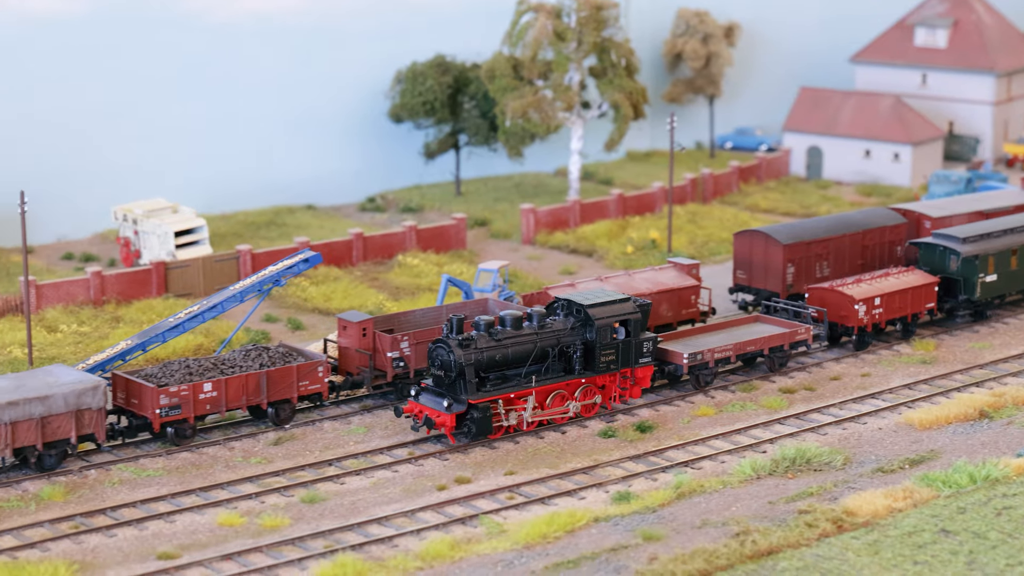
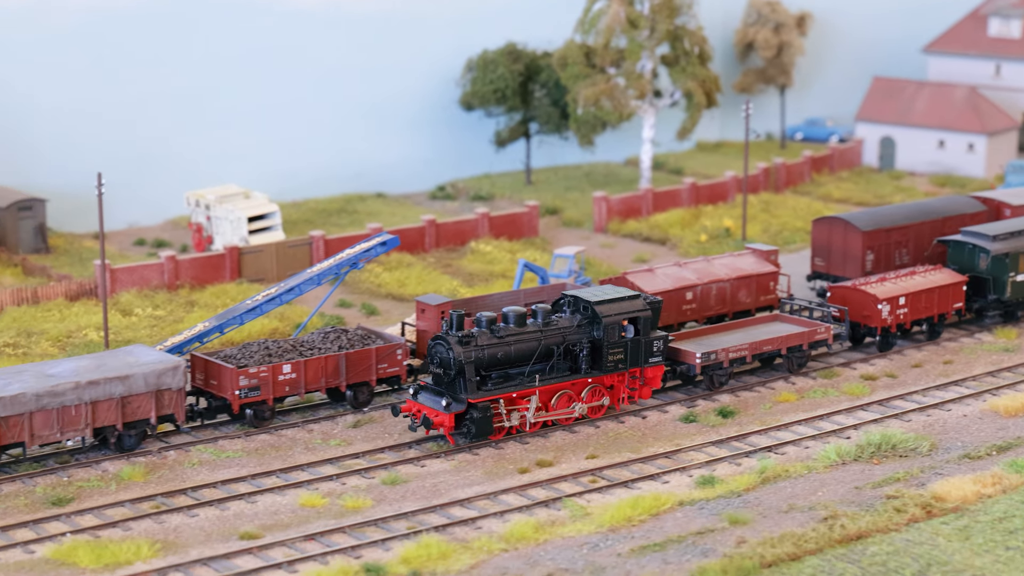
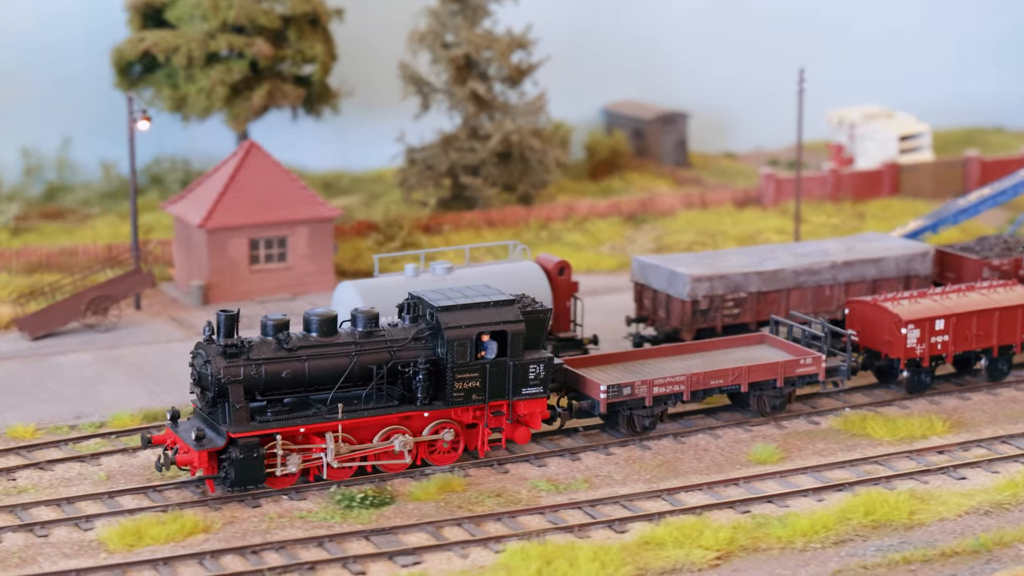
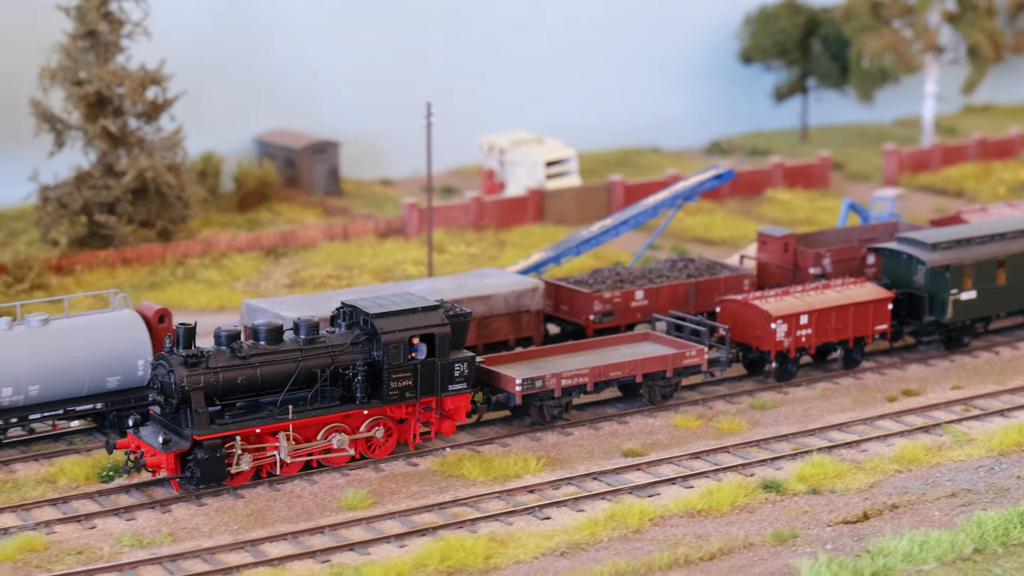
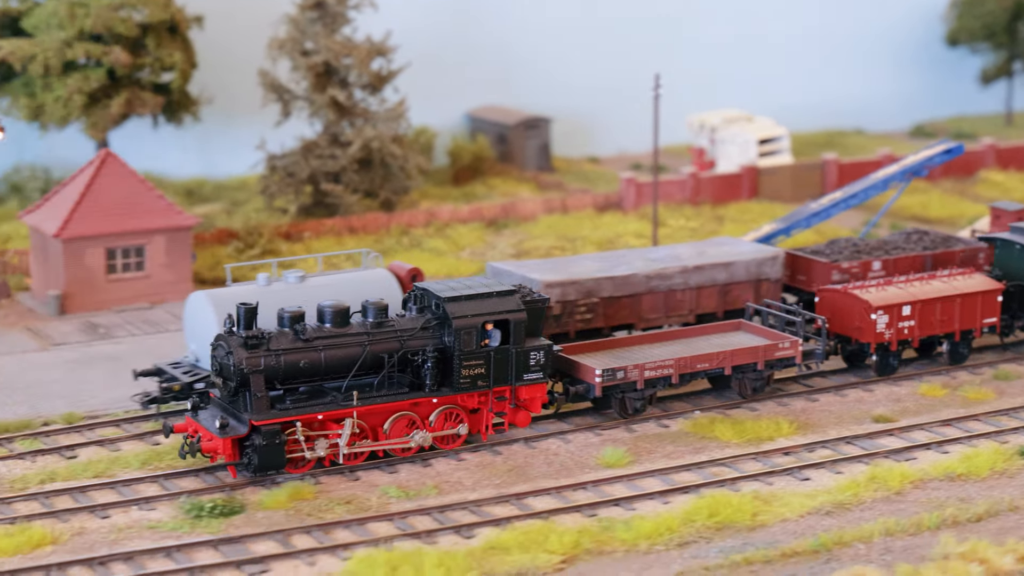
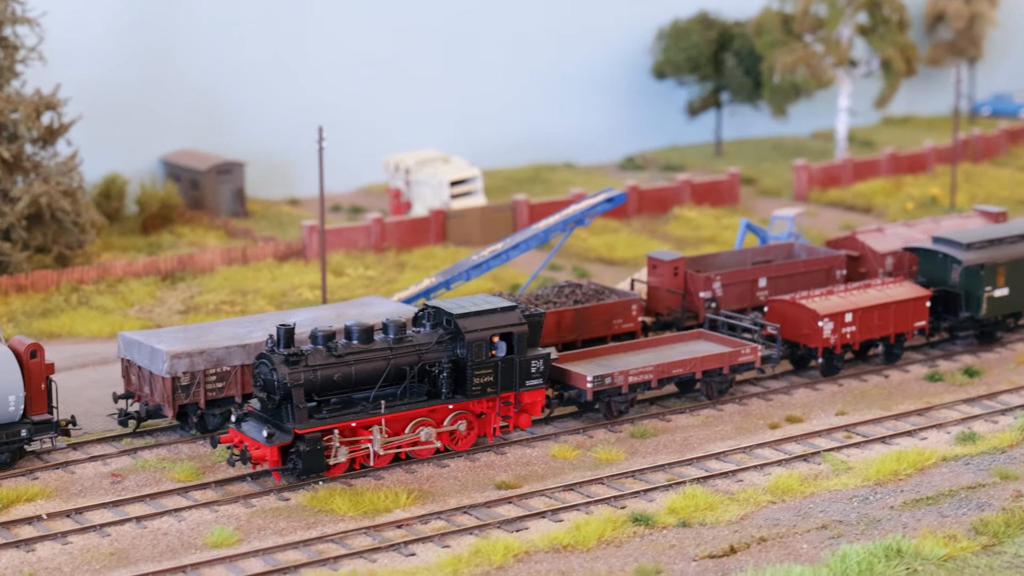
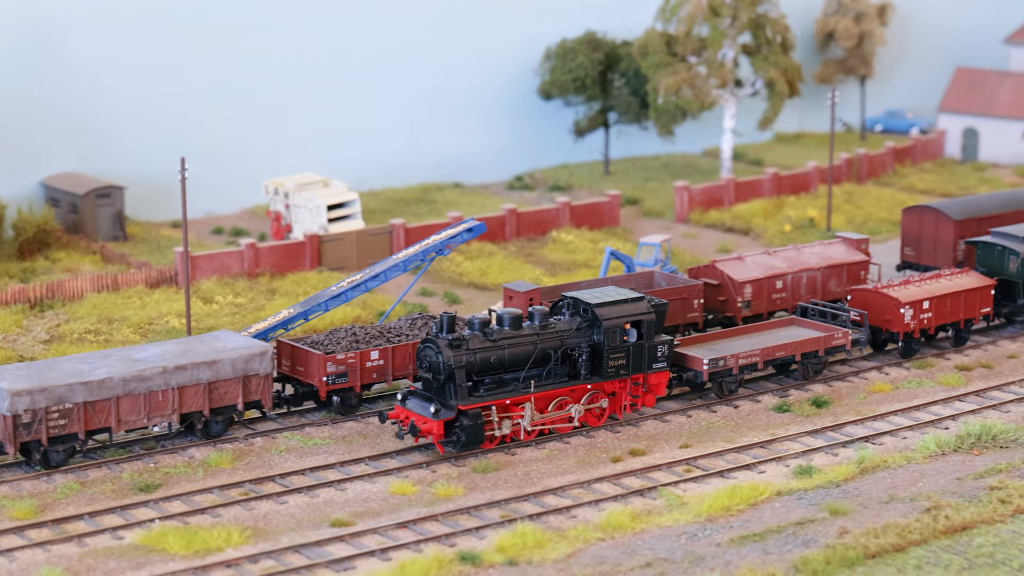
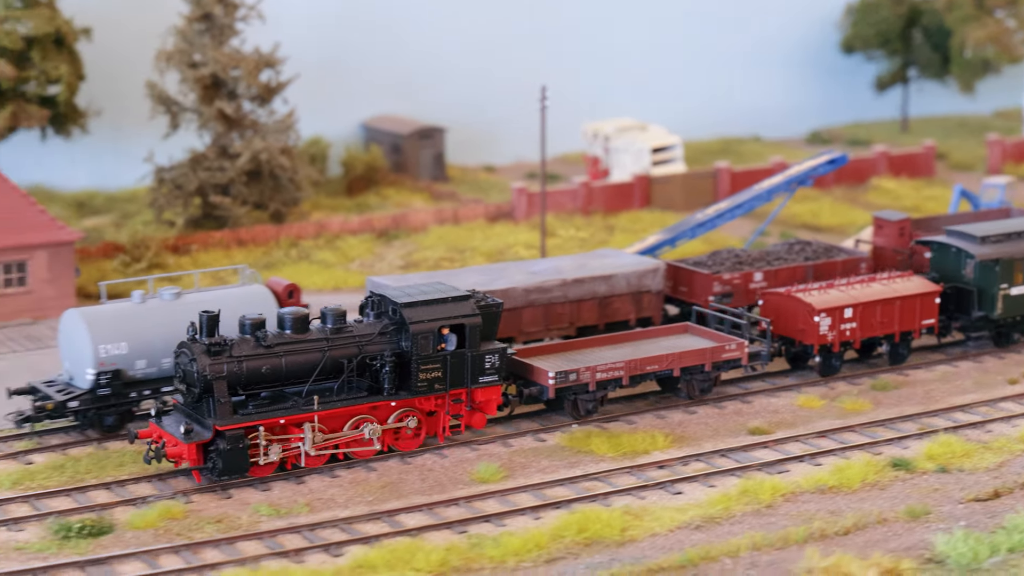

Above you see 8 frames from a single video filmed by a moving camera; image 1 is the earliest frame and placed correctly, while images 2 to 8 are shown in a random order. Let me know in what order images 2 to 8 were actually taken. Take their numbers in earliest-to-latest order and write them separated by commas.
2, 7, 6, 4, 8, 5, 3
